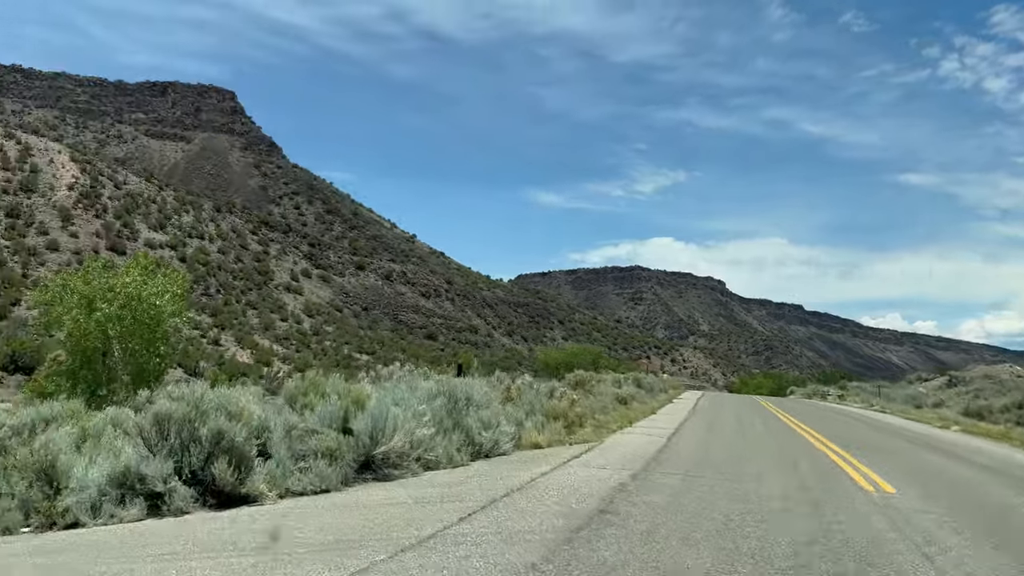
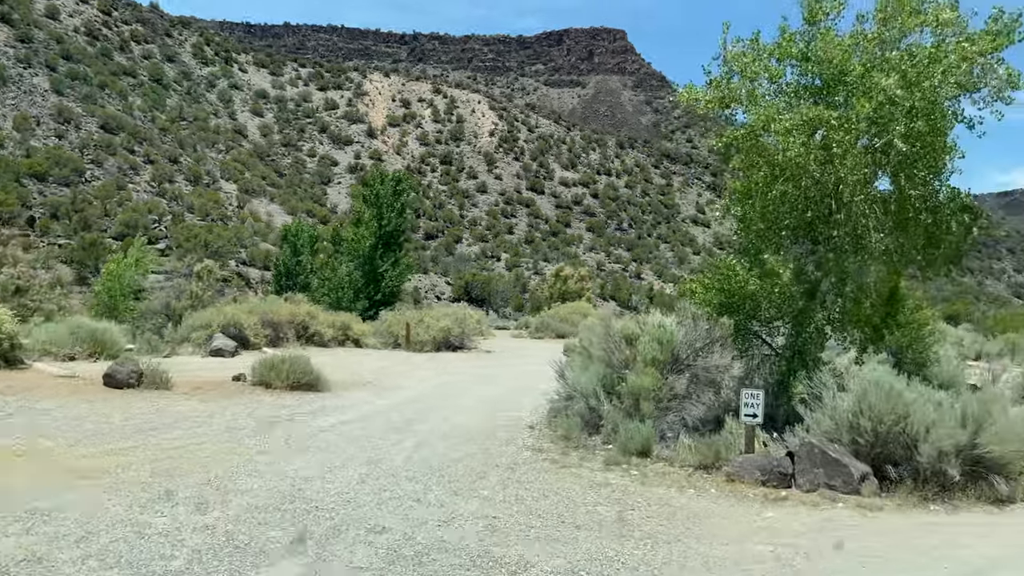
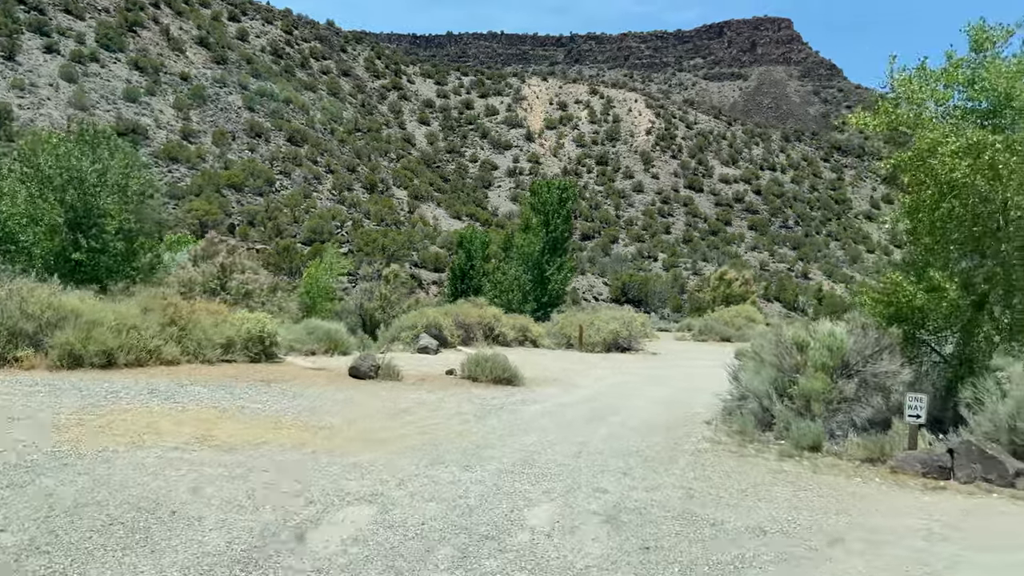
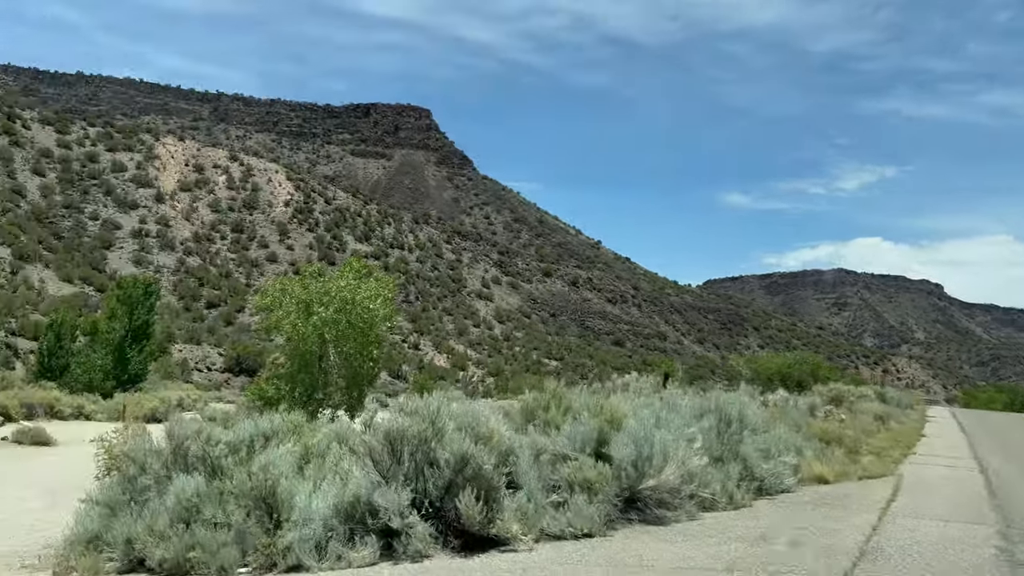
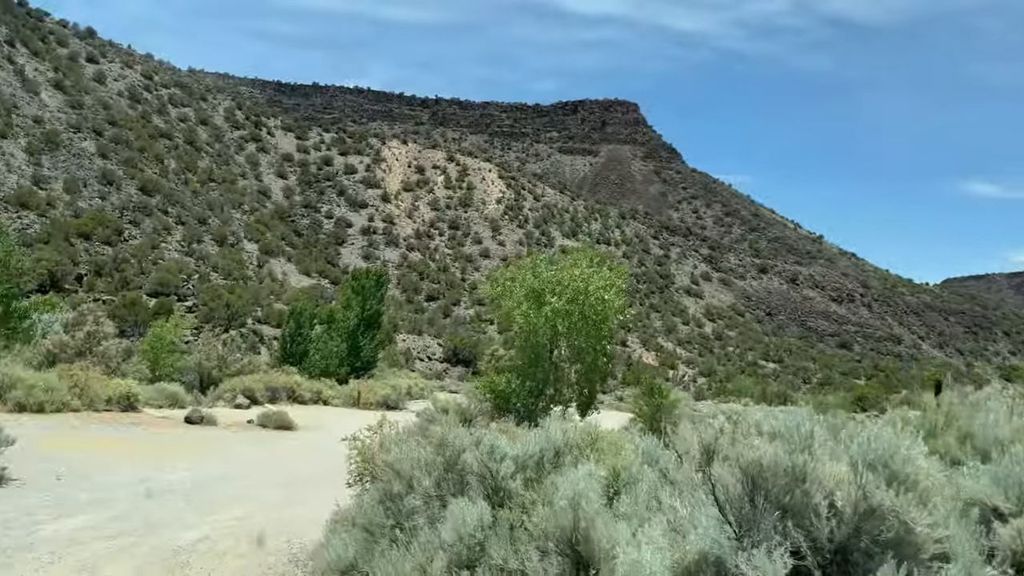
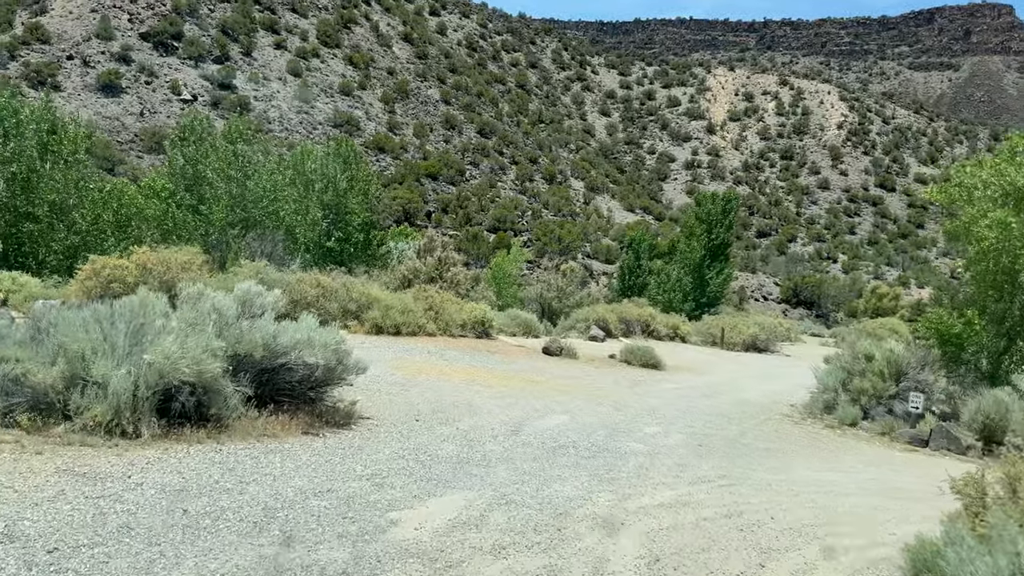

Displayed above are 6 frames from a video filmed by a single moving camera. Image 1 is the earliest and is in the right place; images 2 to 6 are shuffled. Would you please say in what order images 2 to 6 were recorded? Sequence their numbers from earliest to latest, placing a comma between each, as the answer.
4, 5, 6, 3, 2
